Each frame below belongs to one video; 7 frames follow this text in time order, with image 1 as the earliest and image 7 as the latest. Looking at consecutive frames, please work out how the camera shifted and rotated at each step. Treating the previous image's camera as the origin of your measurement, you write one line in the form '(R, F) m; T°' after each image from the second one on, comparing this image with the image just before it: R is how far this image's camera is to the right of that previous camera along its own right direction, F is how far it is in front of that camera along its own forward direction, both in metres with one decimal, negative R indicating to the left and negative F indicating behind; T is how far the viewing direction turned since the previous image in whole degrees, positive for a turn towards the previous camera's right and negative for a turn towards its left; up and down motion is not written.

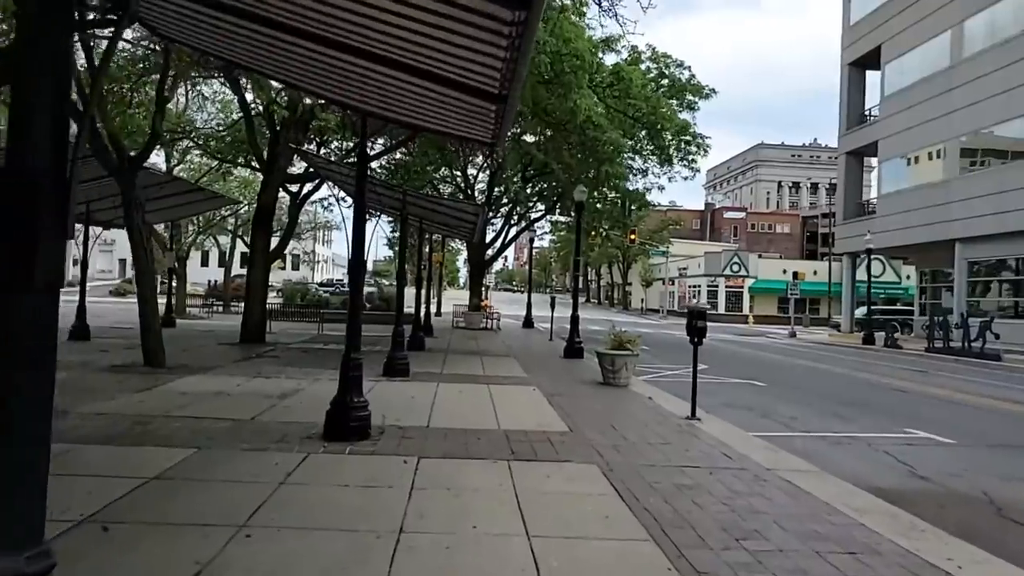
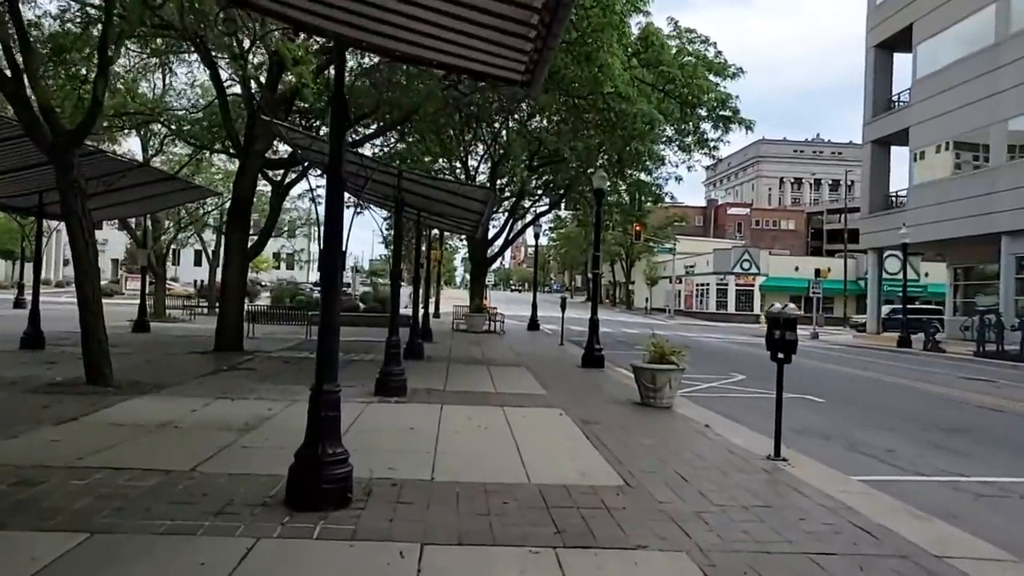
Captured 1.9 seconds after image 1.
(-0.3, +2.5) m; 0°
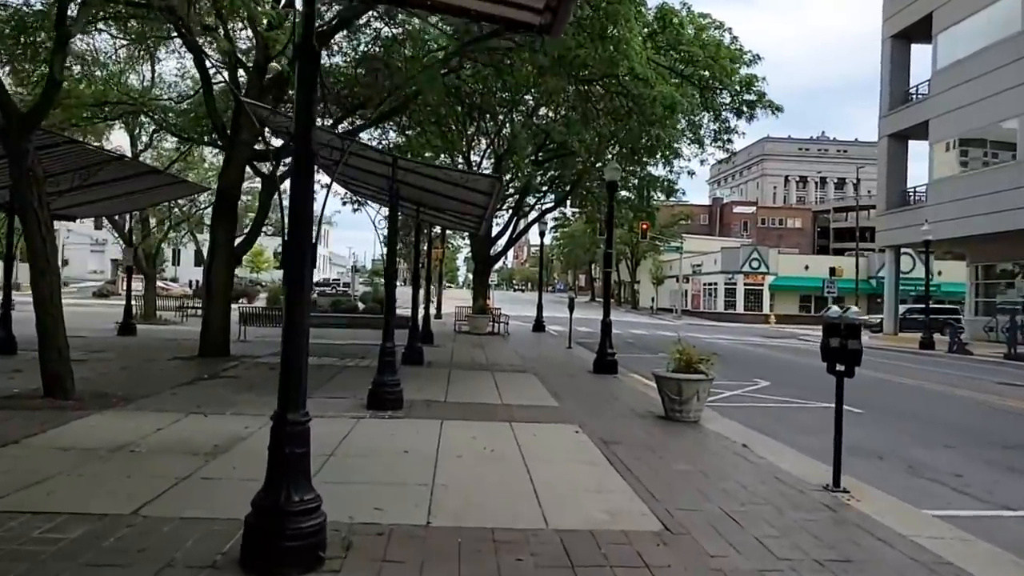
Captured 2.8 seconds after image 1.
(-0.1, +1.3) m; 0°
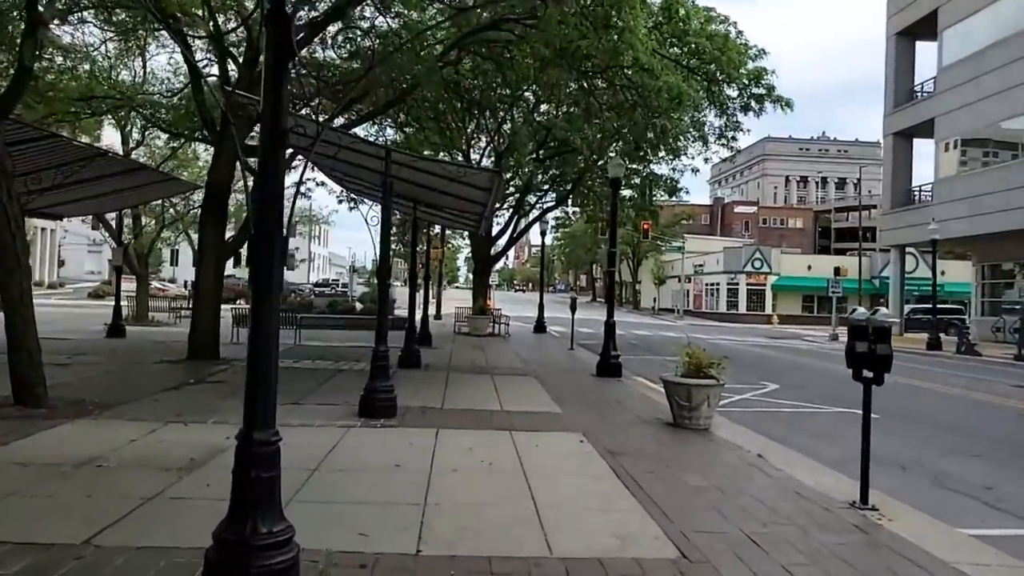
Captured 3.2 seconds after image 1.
(0.0, +0.6) m; 0°
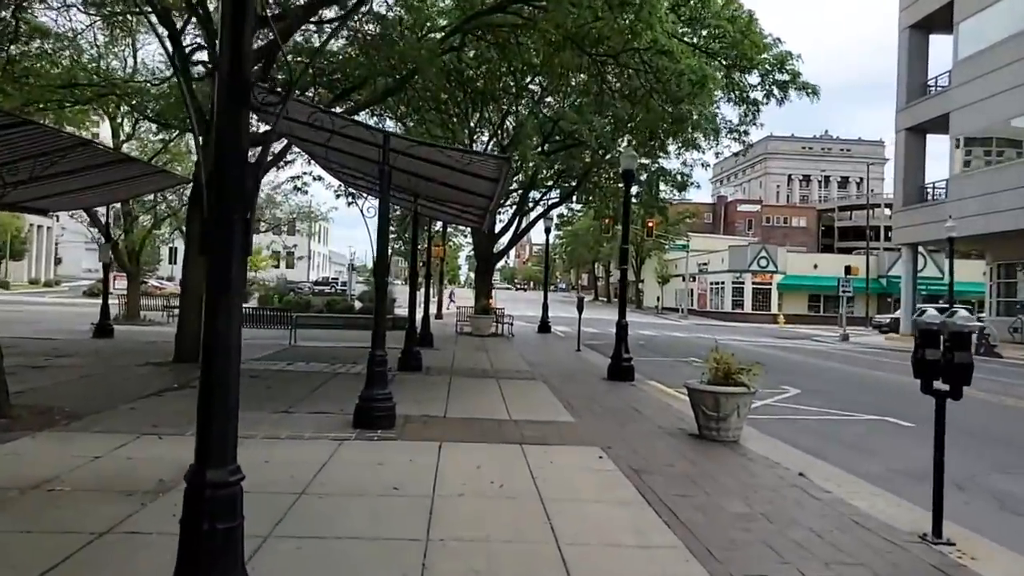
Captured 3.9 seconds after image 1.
(-0.1, +0.9) m; 0°
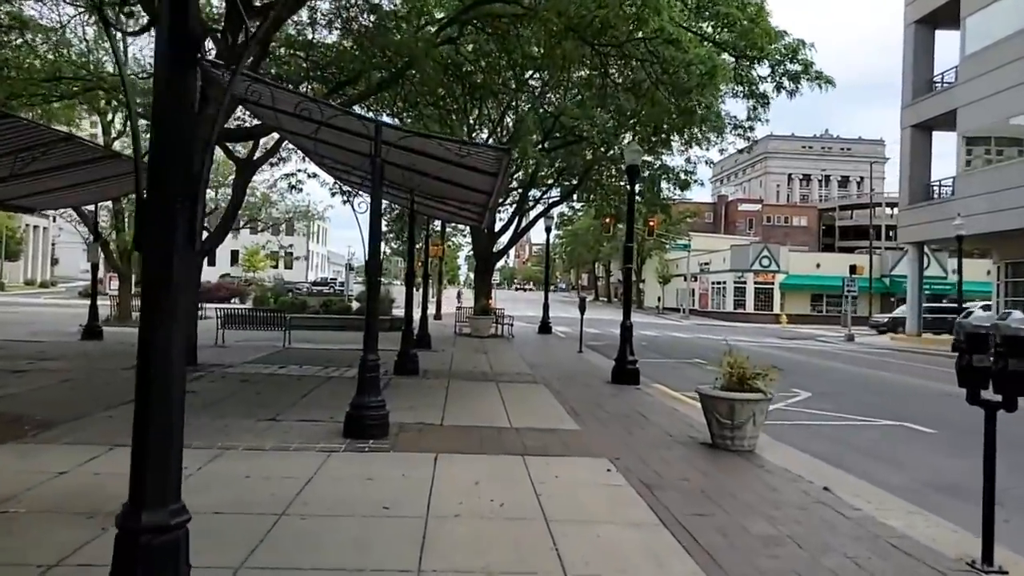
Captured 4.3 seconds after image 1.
(0.0, +0.6) m; 0°
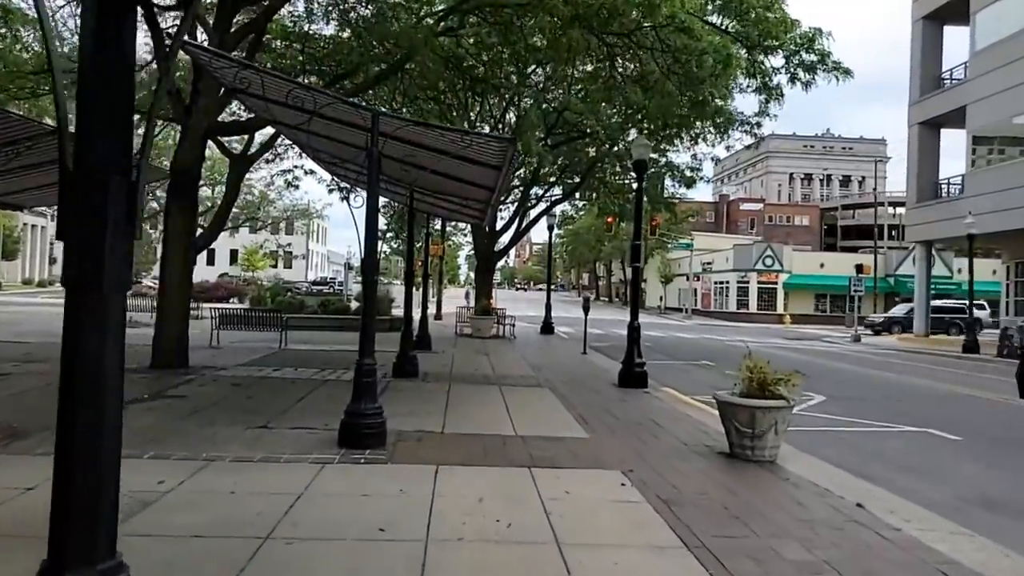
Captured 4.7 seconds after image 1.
(0.0, +0.5) m; 0°
